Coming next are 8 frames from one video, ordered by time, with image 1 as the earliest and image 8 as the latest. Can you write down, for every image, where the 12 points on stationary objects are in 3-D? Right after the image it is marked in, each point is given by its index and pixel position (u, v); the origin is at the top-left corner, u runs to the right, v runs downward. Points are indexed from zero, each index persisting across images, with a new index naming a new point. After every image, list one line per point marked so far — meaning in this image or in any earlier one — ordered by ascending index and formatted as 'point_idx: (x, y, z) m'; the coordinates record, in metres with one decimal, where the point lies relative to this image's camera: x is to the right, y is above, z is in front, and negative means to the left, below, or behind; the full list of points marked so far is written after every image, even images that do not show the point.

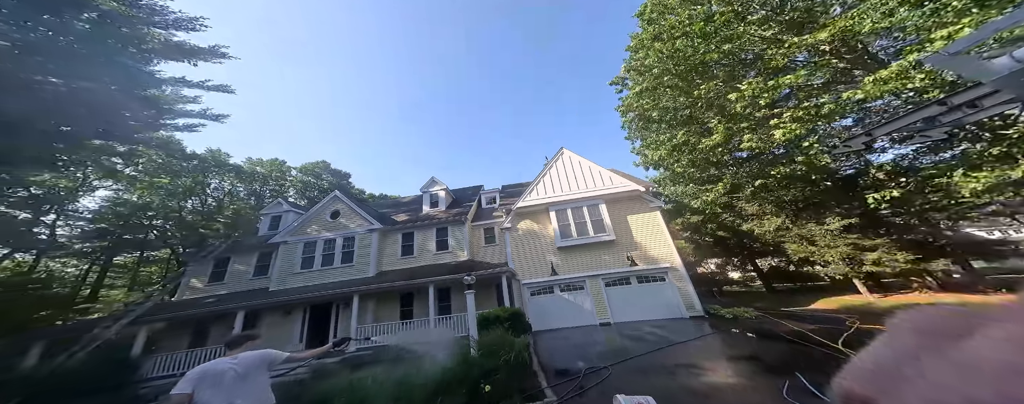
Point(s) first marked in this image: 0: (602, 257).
0: (+4.6, -2.7, +13.2) m
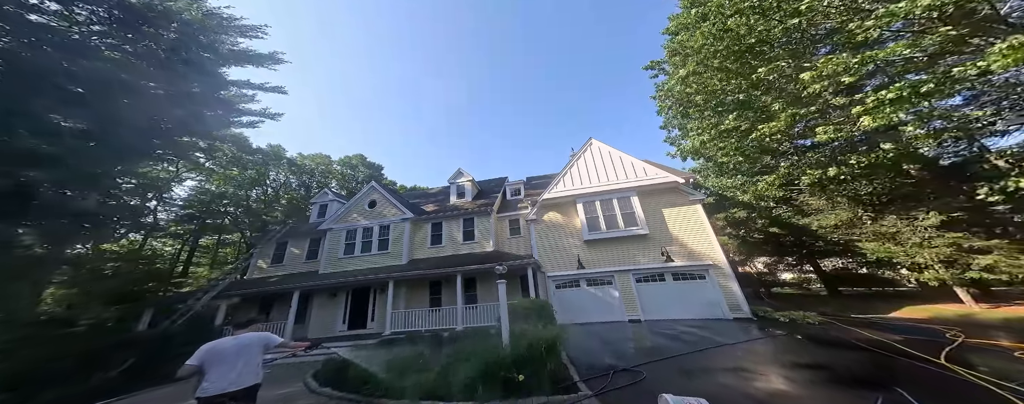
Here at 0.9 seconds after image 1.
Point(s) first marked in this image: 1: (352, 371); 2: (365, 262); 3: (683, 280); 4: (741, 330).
0: (+6.1, -2.3, +12.7) m
1: (-3.5, -3.8, +5.6) m
2: (-8.1, -3.2, +13.8) m
3: (+8.1, -3.5, +12.0) m
4: (+8.4, -4.6, +9.2) m
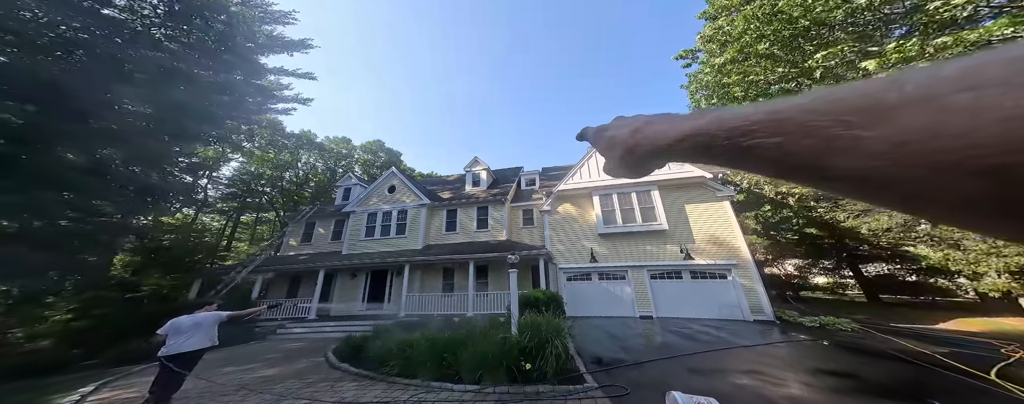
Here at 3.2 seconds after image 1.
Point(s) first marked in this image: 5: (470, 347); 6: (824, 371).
0: (+6.7, -2.1, +12.4) m
1: (-3.4, -3.4, +5.9) m
2: (-7.4, -2.4, +14.4) m
3: (+8.6, -3.4, +11.6) m
4: (+8.7, -4.6, +8.9) m
5: (-0.9, -3.0, +5.2) m
6: (+7.0, -3.8, +5.8) m
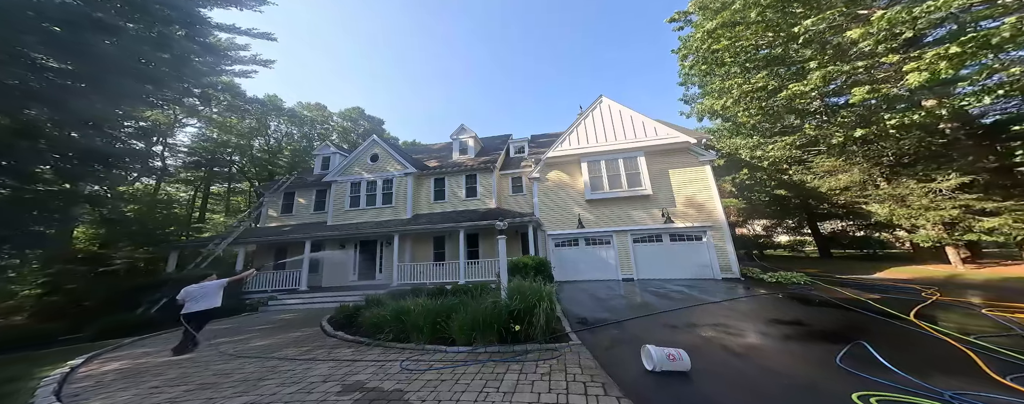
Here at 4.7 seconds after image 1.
0: (+6.2, -0.5, +12.8) m
1: (-3.6, -2.8, +6.1) m
2: (-8.0, -0.7, +14.1) m
3: (+8.1, -1.9, +12.3) m
4: (+8.3, -3.4, +9.7) m
5: (-1.1, -2.4, +5.4) m
6: (+6.8, -3.0, +6.5) m
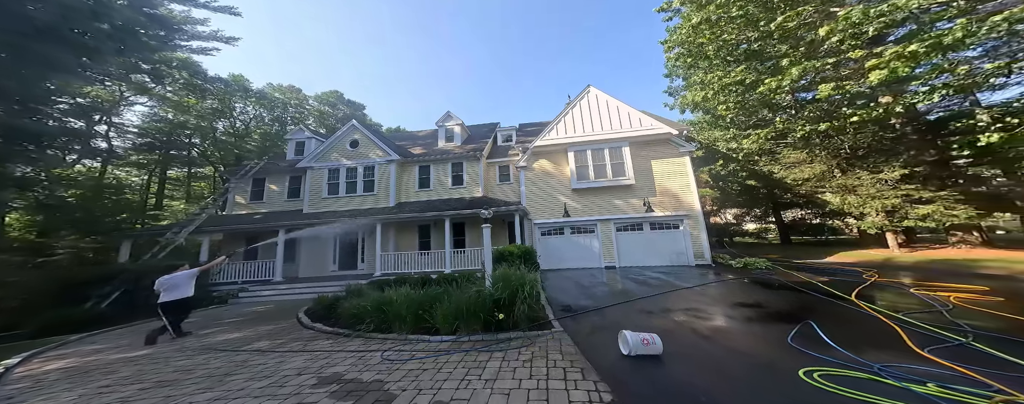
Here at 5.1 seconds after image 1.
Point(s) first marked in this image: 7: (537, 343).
0: (+5.5, 0.0, +13.0) m
1: (-4.0, -2.5, +5.9) m
2: (-8.8, -0.1, +13.6) m
3: (+7.4, -1.4, +12.7) m
4: (+7.7, -3.0, +10.2) m
5: (-1.4, -2.1, +5.4) m
6: (+6.4, -2.8, +6.8) m
7: (+0.5, -2.6, +4.6) m
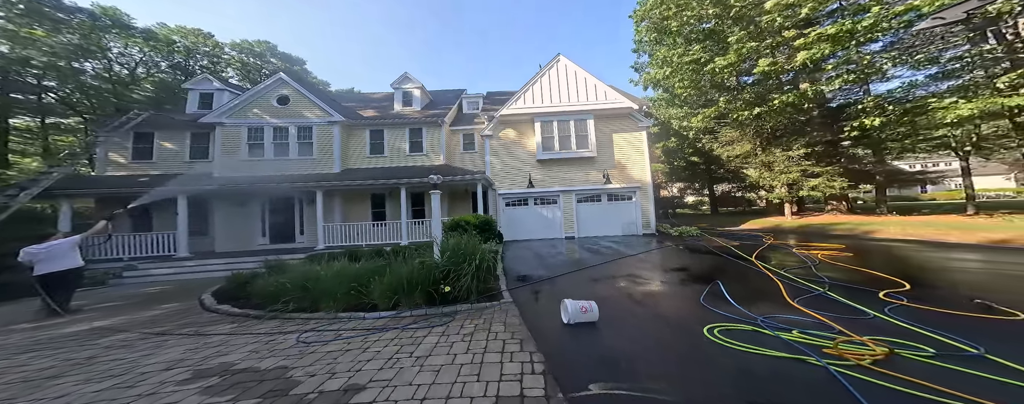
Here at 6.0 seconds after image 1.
0: (+3.3, +1.4, +13.1) m
1: (-5.1, -1.7, +5.1) m
2: (-10.8, +1.6, +11.8) m
3: (+5.3, 0.0, +13.2) m
4: (+5.9, -1.9, +11.0) m
5: (-2.5, -1.4, +4.9) m
6: (+5.0, -2.0, +7.5) m
7: (-0.5, -2.0, +4.4) m
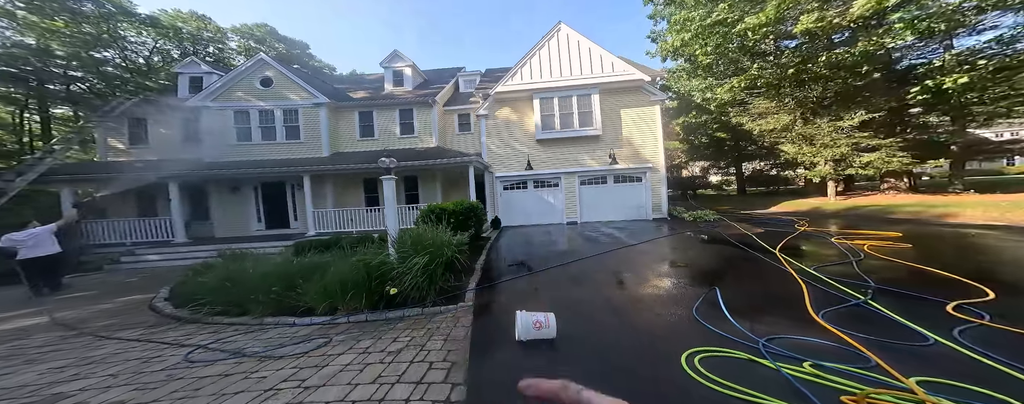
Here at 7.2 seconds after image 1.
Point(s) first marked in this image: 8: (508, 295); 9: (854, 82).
0: (+3.2, +2.2, +11.9) m
1: (-5.8, -1.5, +4.8) m
2: (-11.1, +2.3, +11.6) m
3: (+5.1, +0.8, +11.9) m
4: (+5.6, -1.2, +9.8) m
5: (-3.2, -1.2, +4.4) m
6: (+4.5, -1.6, +6.4) m
7: (-1.3, -1.8, +3.8) m
8: (+0.1, -1.8, +4.7) m
9: (+13.5, +4.8, +10.0) m
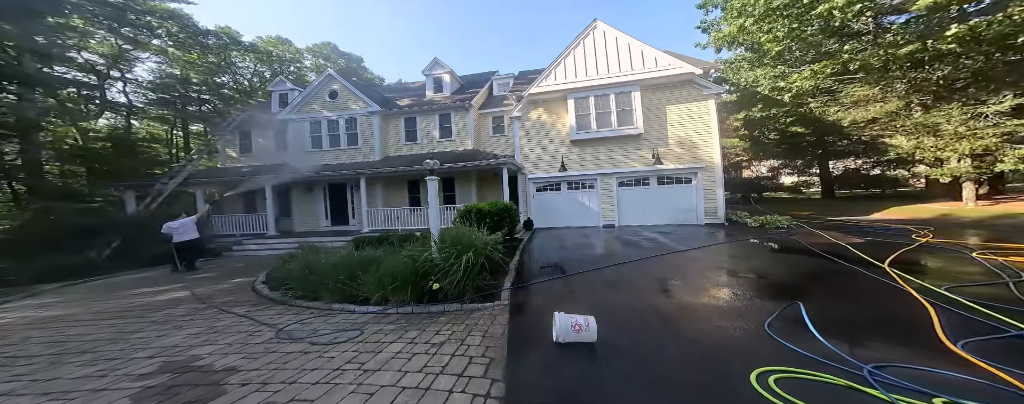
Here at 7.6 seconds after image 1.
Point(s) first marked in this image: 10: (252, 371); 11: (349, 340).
0: (+4.8, +2.2, +11.5) m
1: (-5.1, -1.5, +5.5) m
2: (-9.4, +2.3, +13.0) m
3: (+6.7, +0.7, +11.3) m
4: (+6.9, -1.3, +9.1) m
5: (-2.6, -1.3, +4.8) m
6: (+5.3, -1.7, +5.9) m
7: (-0.7, -1.9, +4.0) m
8: (+0.7, -1.9, +4.7) m
9: (+14.8, +4.6, +8.3) m
10: (-2.7, -1.8, +2.7) m
11: (-2.2, -1.8, +3.4) m
